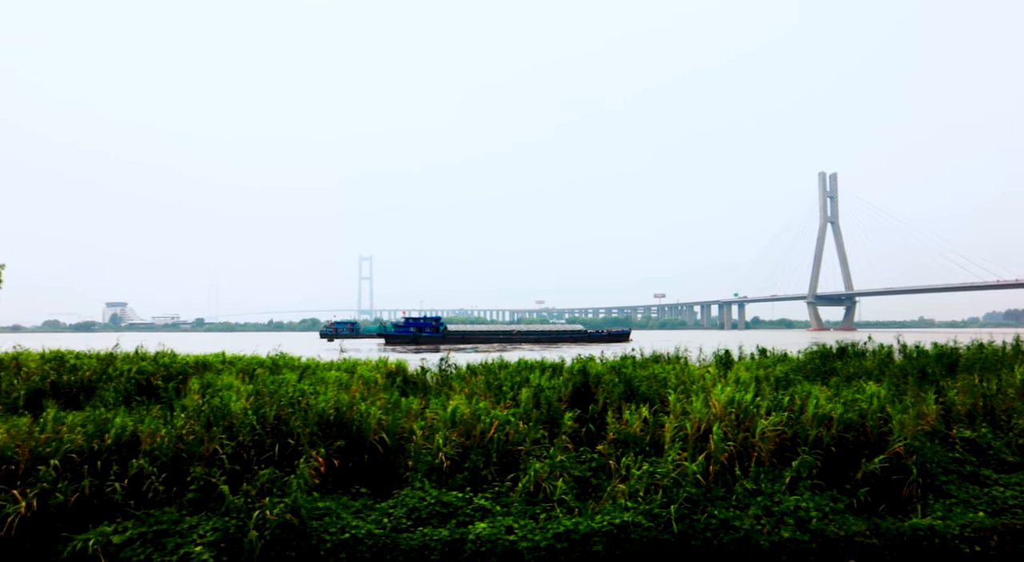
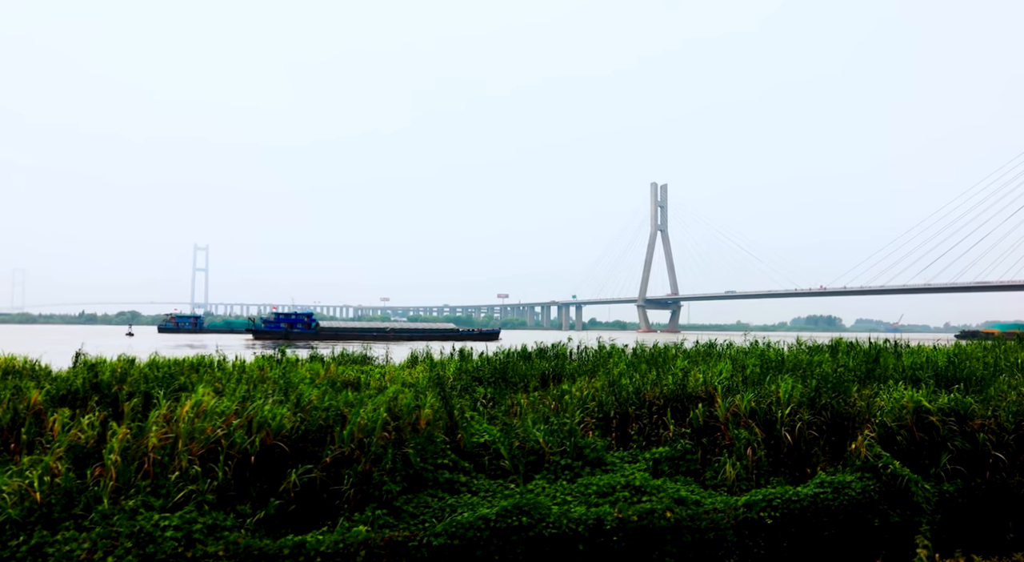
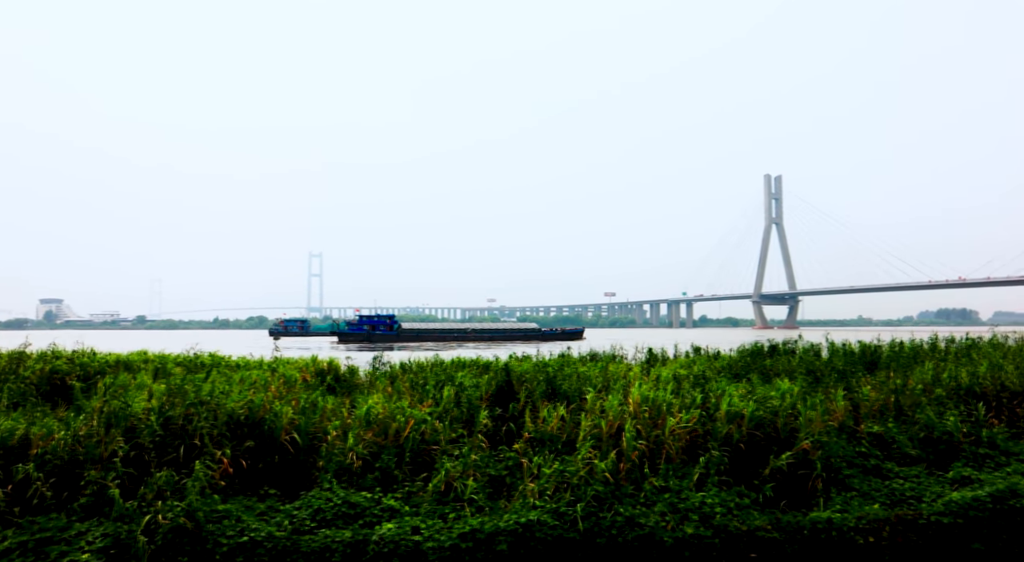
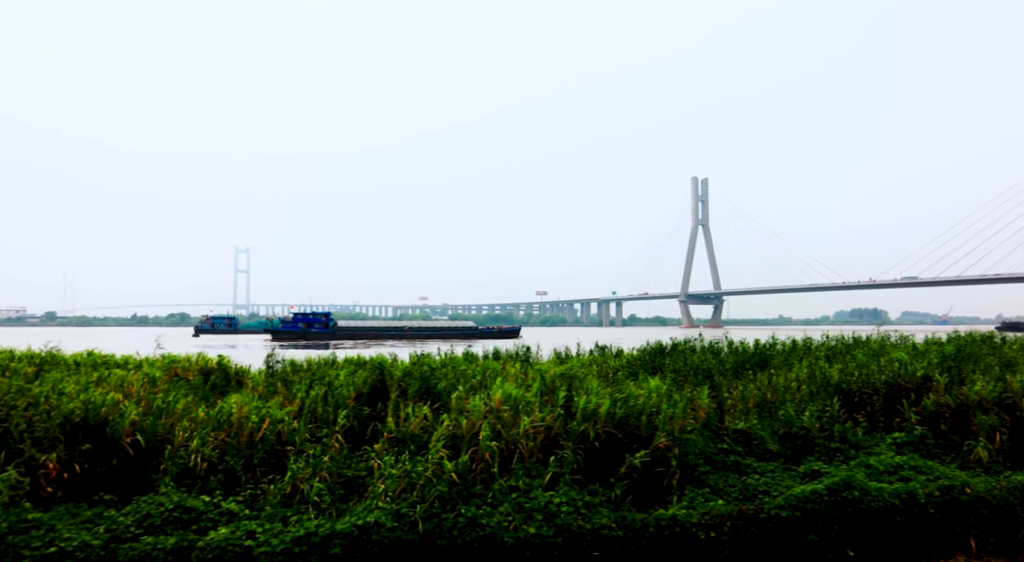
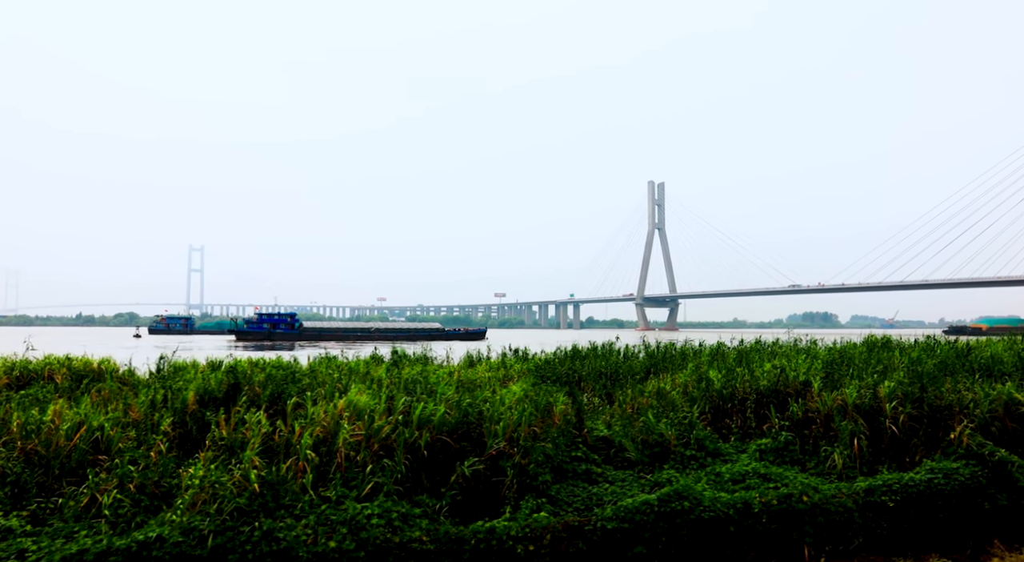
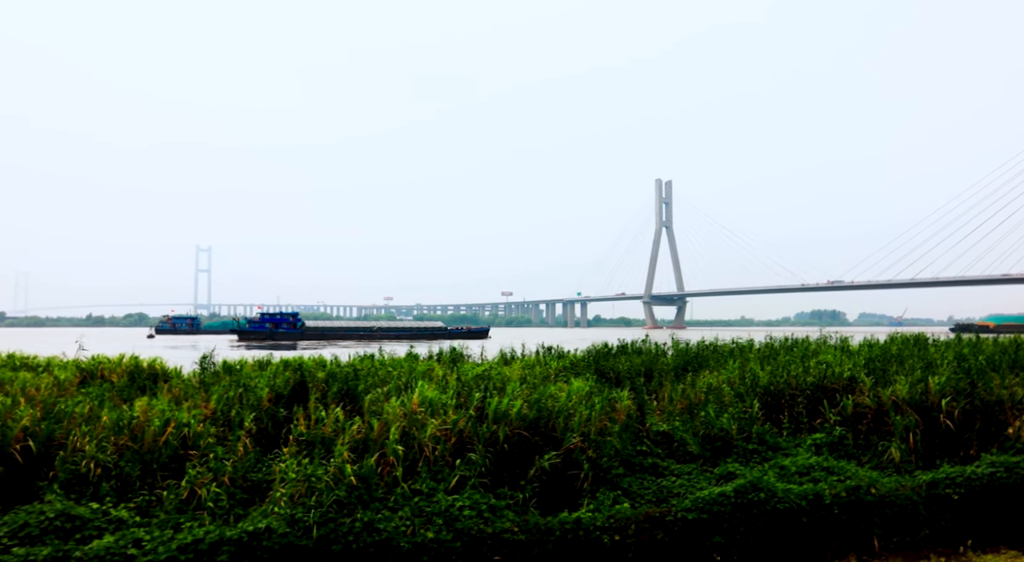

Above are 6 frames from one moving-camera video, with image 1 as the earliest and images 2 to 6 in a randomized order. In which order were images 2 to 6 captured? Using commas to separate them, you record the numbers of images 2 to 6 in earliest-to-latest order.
3, 4, 6, 5, 2
